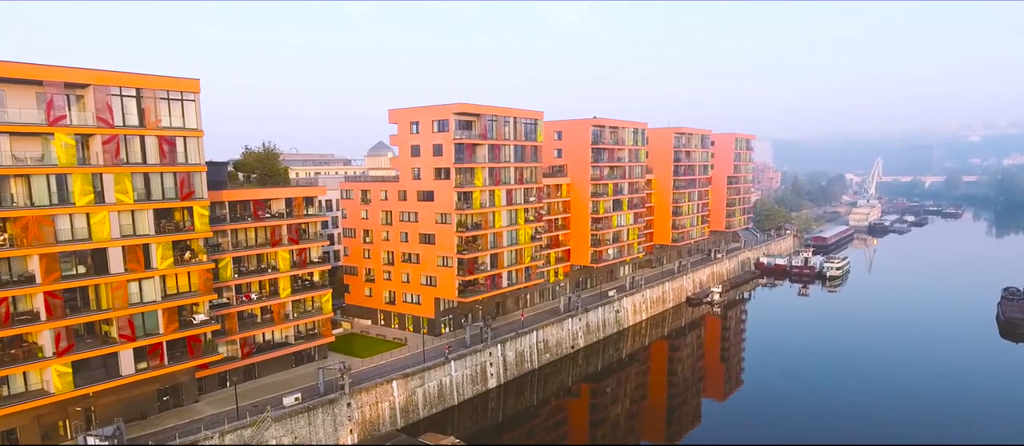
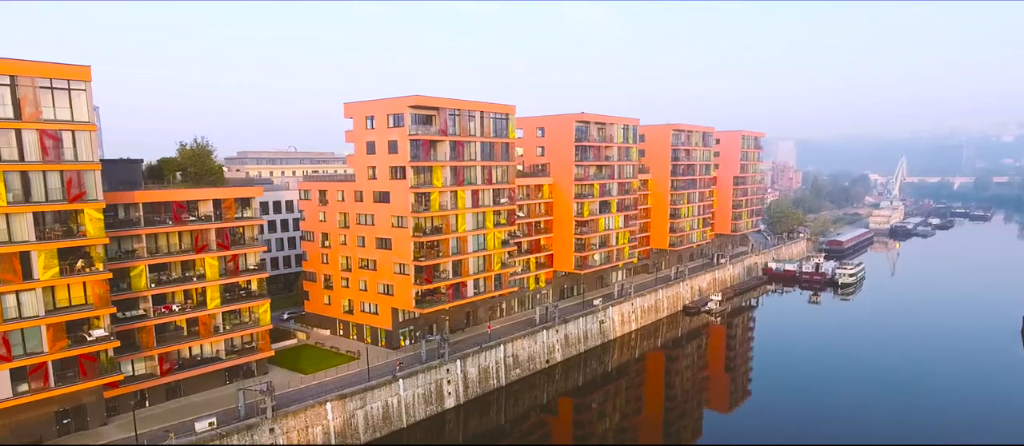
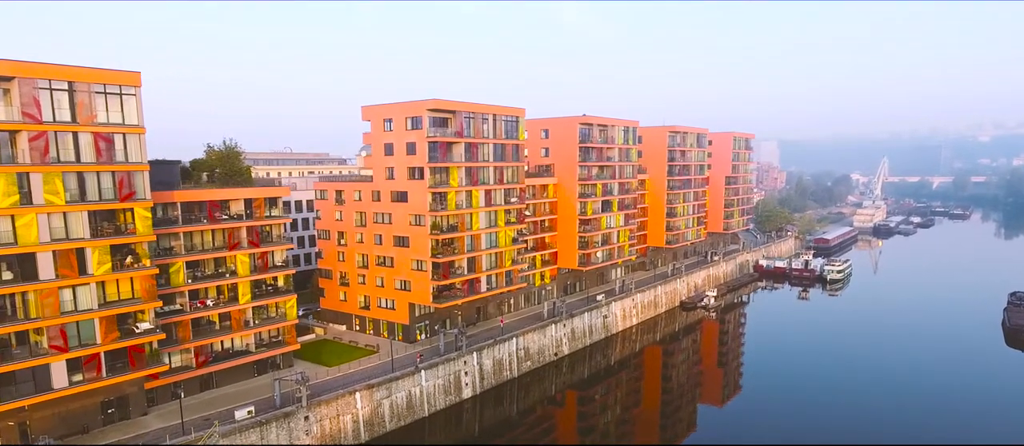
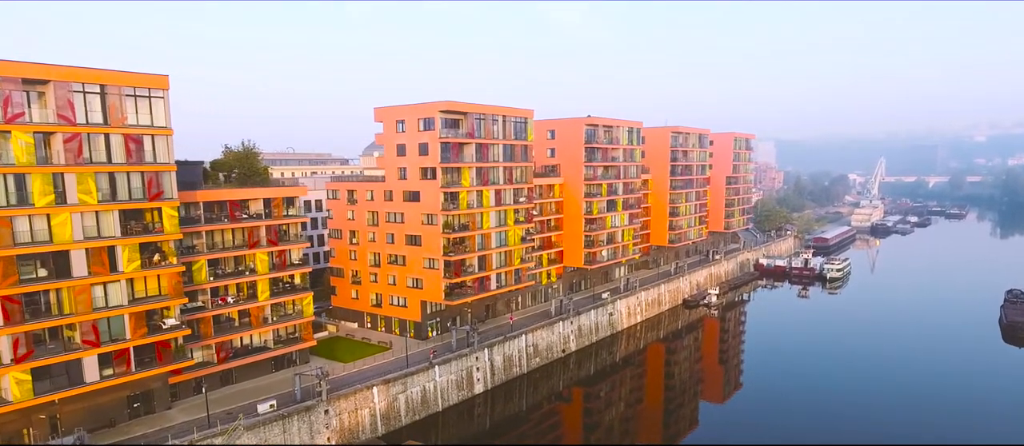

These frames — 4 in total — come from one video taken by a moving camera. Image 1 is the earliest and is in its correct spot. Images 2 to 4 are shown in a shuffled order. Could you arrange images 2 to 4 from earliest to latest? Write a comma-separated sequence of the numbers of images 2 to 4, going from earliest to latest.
4, 3, 2
